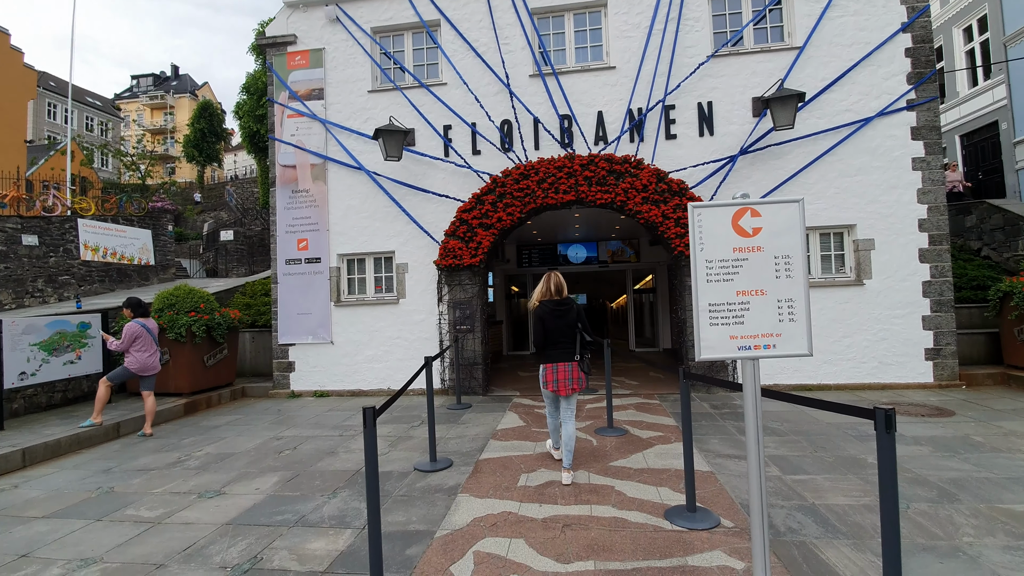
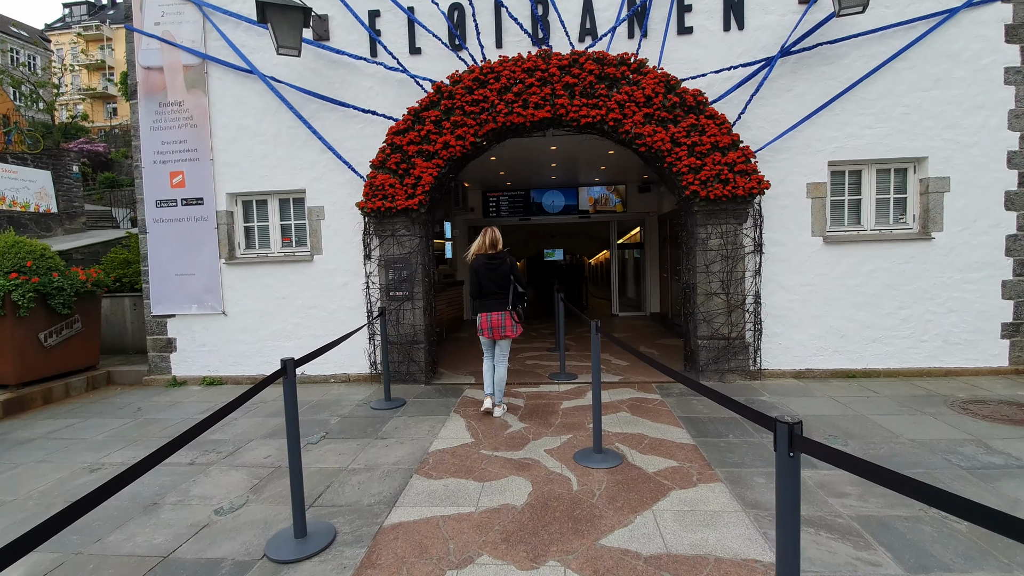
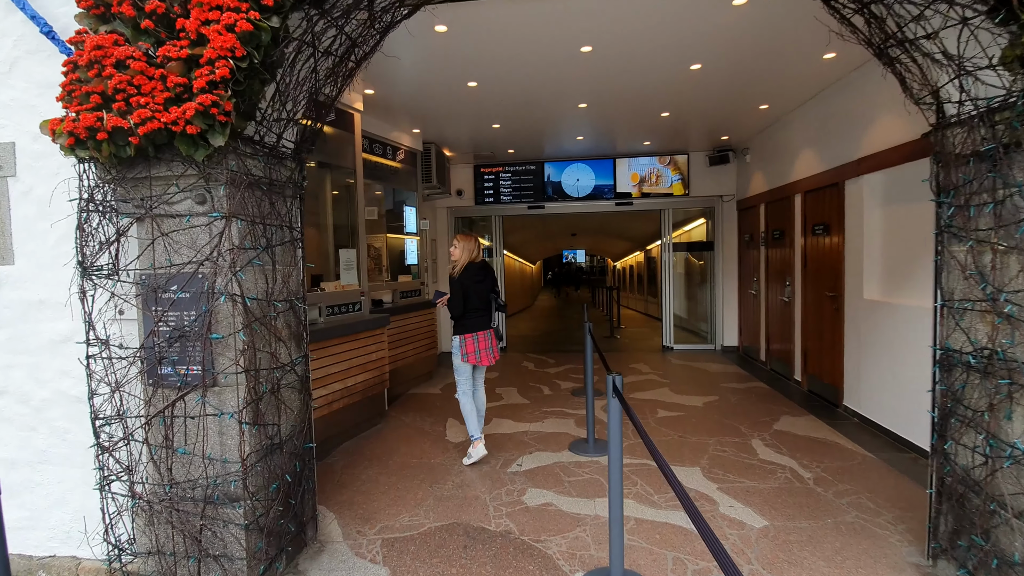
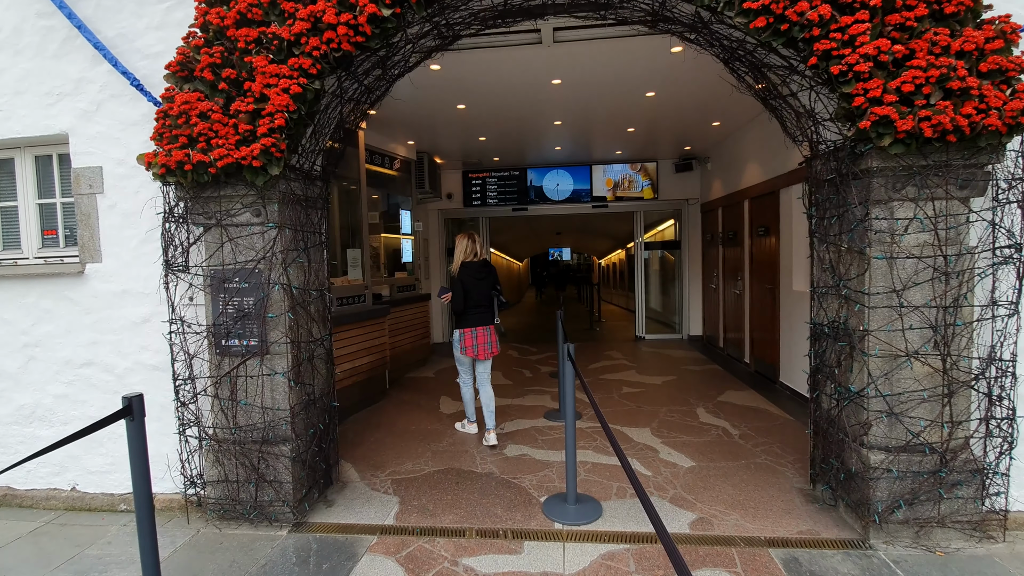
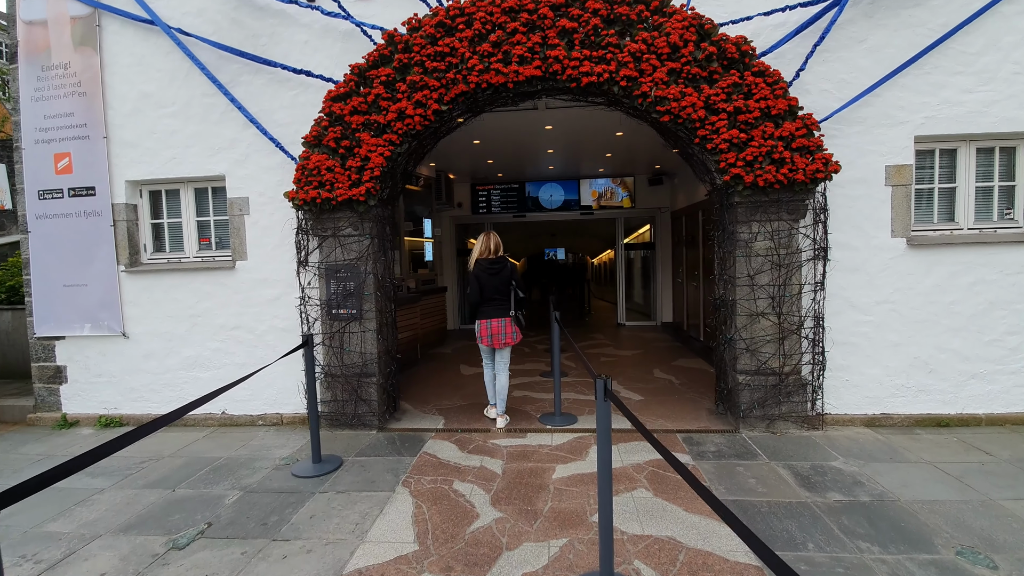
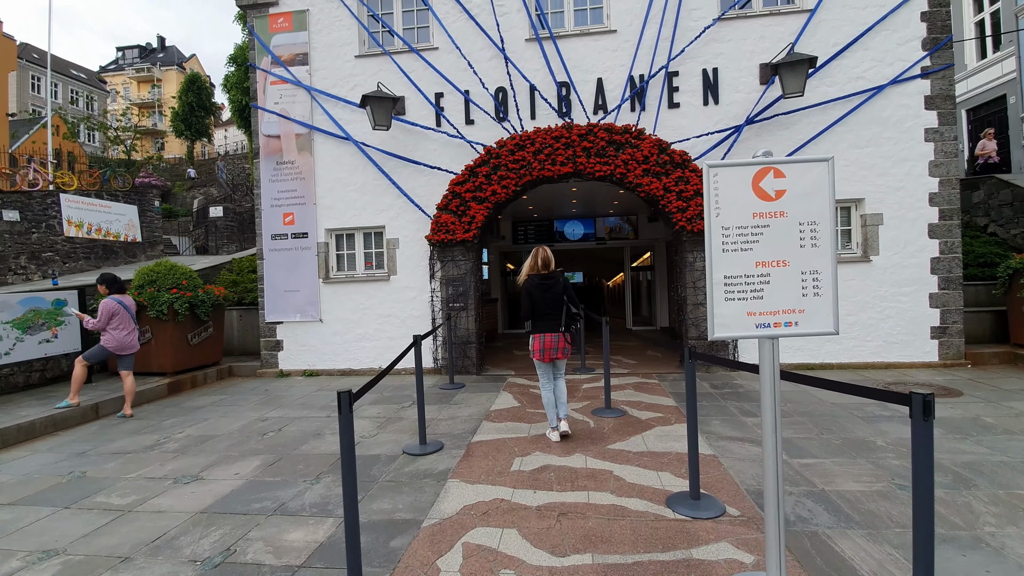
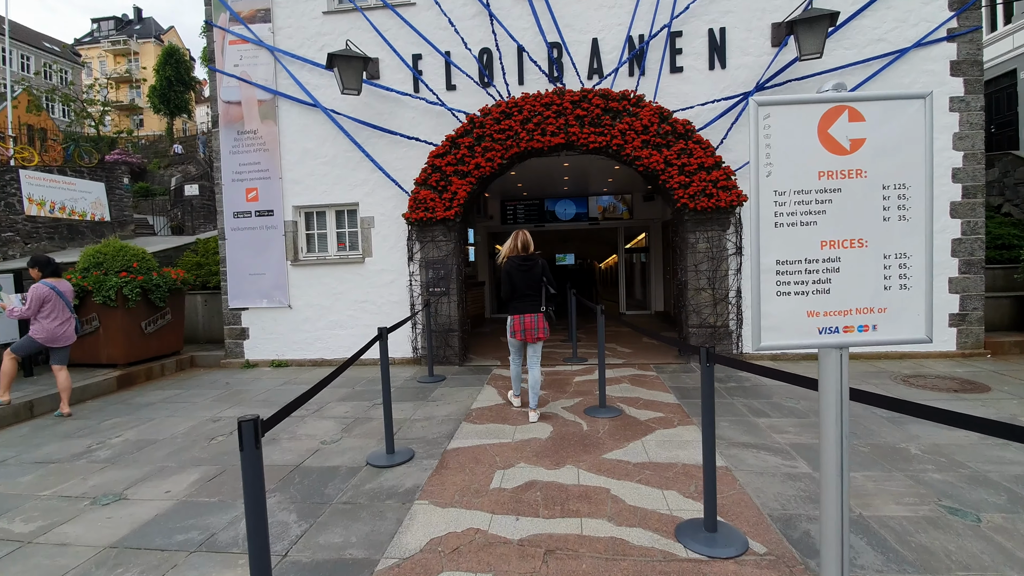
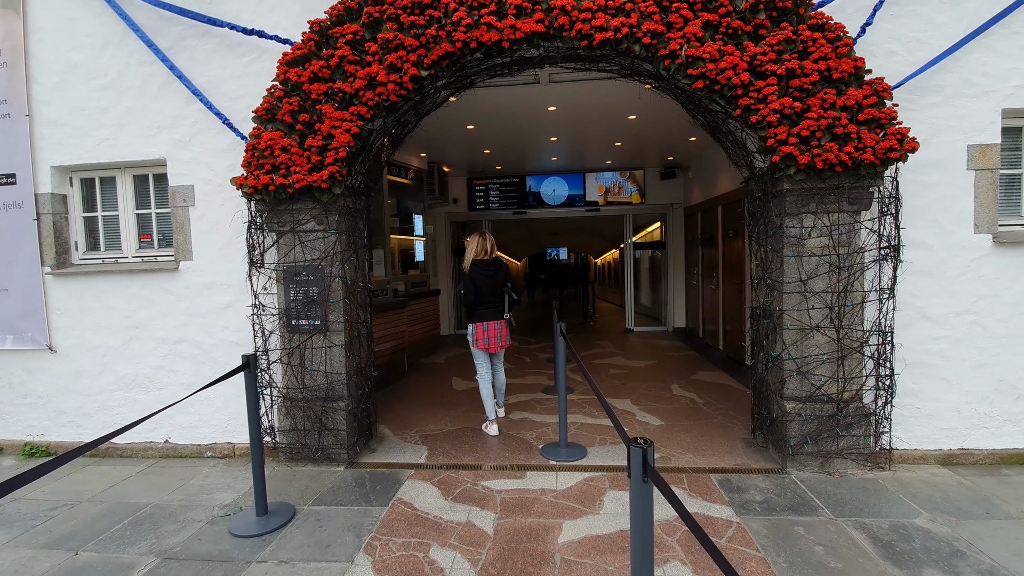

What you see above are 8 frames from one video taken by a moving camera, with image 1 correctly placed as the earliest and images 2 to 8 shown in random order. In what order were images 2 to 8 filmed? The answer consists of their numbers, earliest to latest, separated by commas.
6, 7, 2, 5, 8, 4, 3
